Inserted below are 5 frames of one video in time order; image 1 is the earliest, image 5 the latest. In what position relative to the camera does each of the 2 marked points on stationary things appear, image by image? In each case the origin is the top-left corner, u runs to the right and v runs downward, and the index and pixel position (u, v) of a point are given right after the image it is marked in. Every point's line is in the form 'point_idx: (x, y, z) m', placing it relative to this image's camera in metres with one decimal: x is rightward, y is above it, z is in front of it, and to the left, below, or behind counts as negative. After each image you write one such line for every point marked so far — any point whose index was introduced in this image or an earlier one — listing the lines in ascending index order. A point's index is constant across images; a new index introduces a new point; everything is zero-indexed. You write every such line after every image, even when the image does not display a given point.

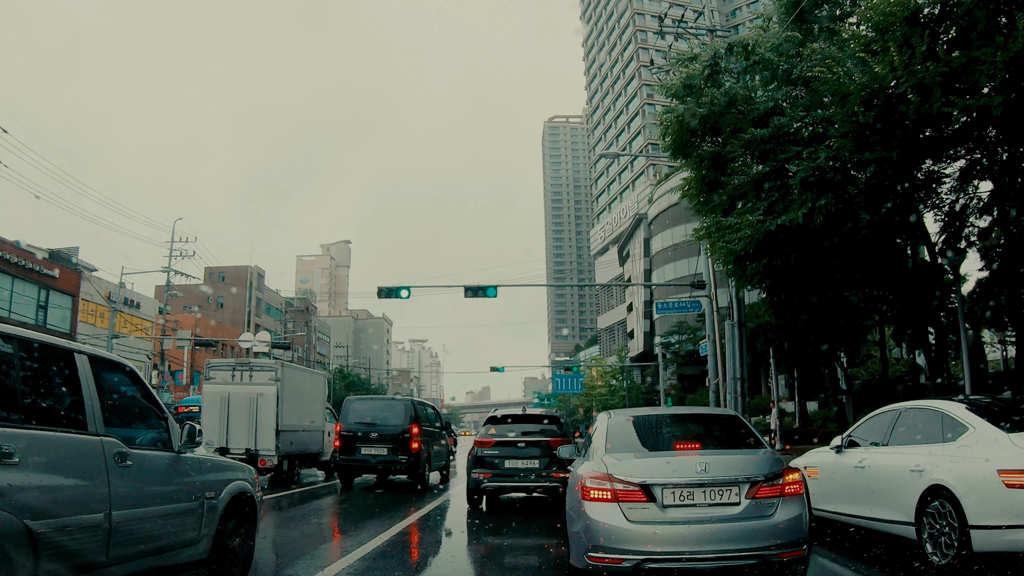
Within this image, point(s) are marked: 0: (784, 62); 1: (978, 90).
0: (+5.1, +4.3, +13.7) m
1: (+5.9, +2.5, +9.1) m
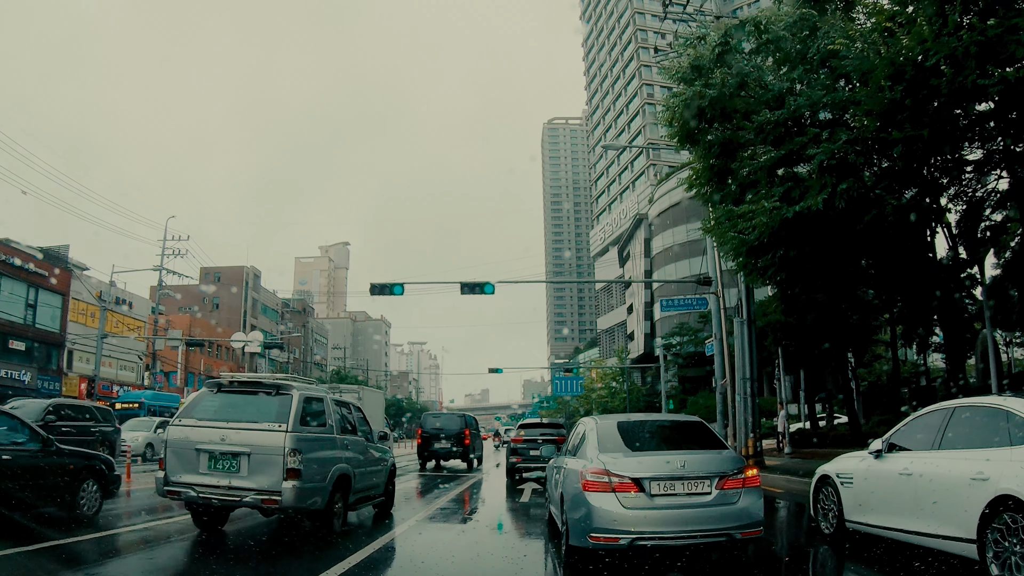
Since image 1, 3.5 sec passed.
0: (+5.1, +4.4, +13.1) m
1: (+5.8, +2.6, +8.6) m
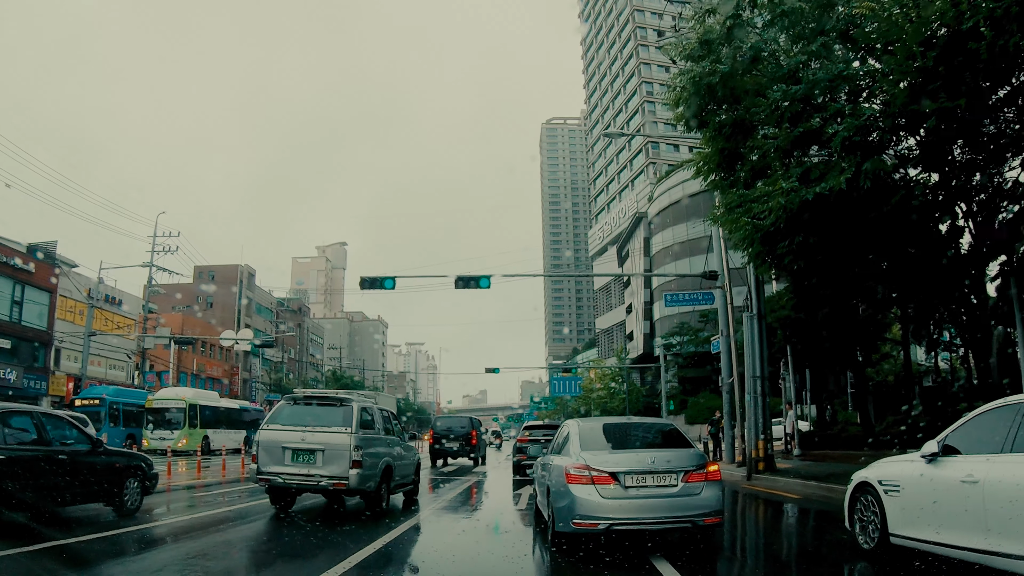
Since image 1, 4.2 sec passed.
0: (+5.0, +4.5, +12.6) m
1: (+5.8, +2.7, +8.1) m
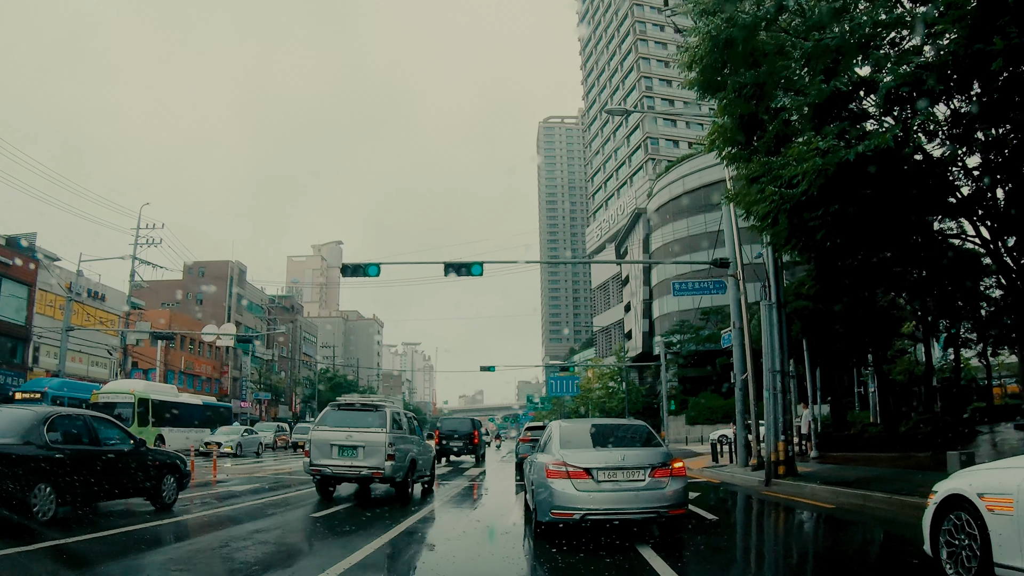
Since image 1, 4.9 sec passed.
0: (+4.9, +4.6, +11.7) m
1: (+5.7, +2.9, +7.2) m
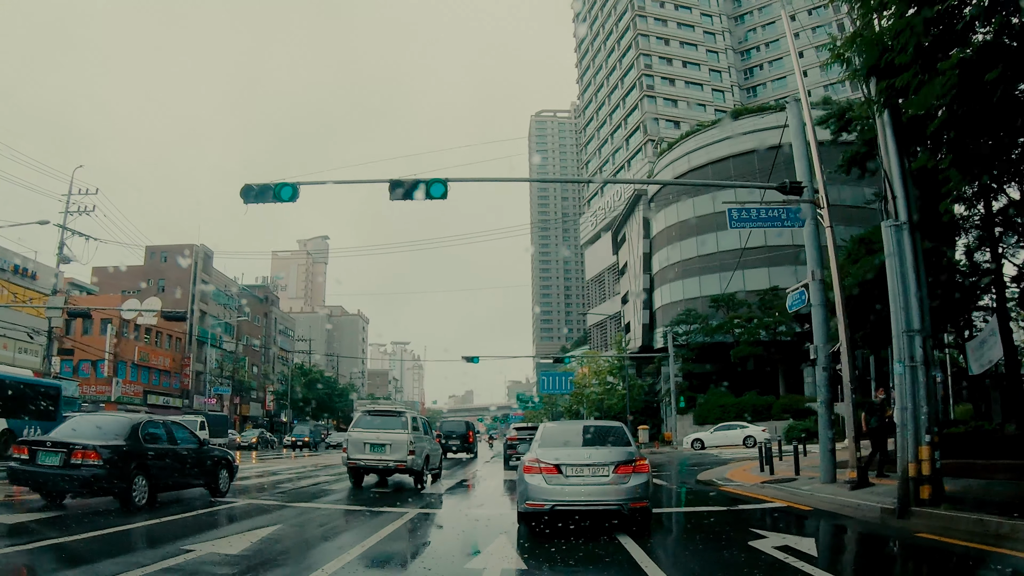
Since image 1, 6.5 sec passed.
0: (+4.7, +5.3, +8.5) m
1: (+5.6, +3.5, +4.0) m
